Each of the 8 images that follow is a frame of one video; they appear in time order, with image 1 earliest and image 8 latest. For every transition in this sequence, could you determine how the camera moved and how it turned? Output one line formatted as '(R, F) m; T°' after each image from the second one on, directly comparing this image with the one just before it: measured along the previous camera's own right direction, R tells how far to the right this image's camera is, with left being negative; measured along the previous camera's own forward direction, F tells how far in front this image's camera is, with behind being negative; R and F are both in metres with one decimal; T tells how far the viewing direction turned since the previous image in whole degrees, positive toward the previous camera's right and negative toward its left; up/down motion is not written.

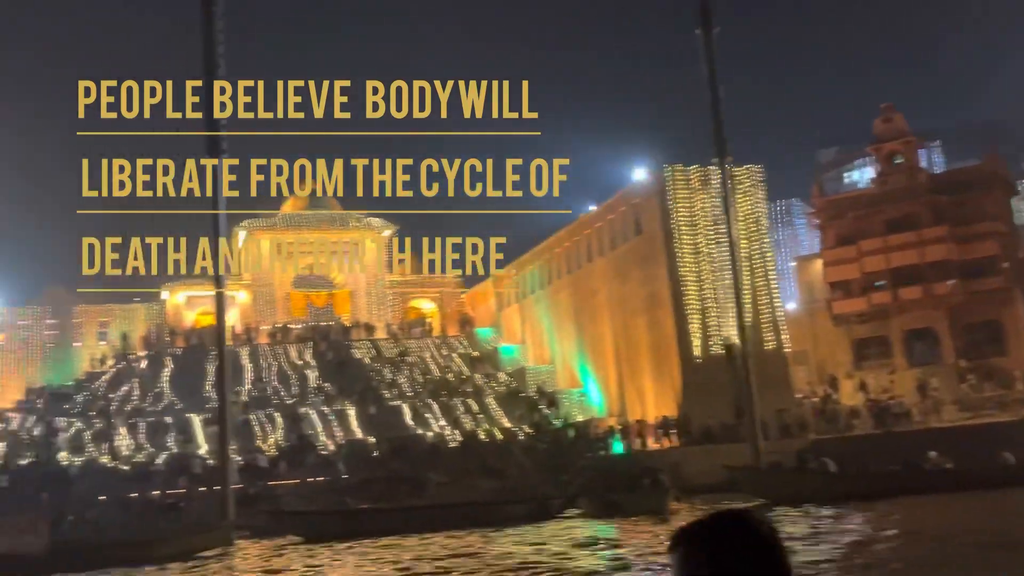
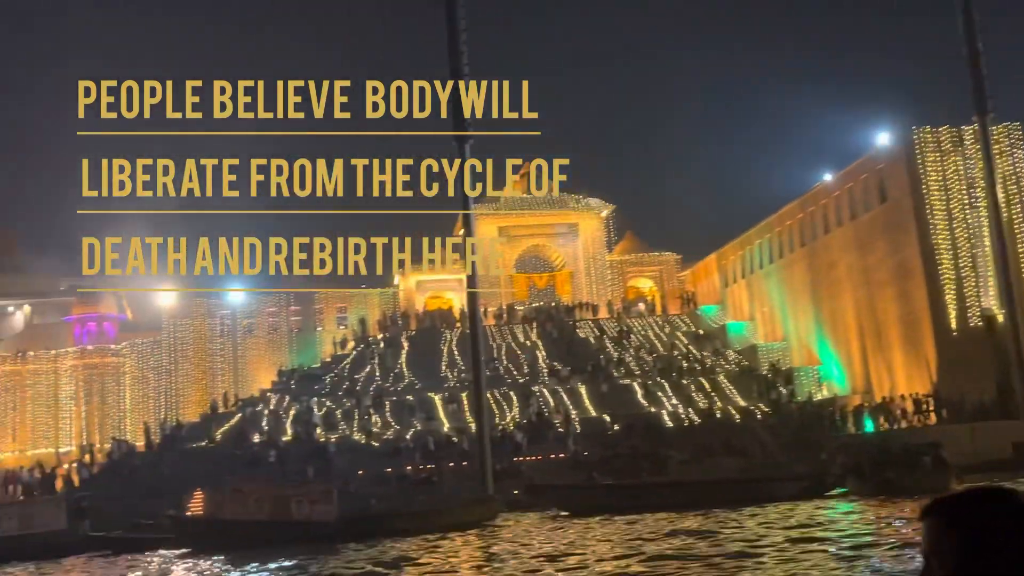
(-0.7, 0.0) m; -11°
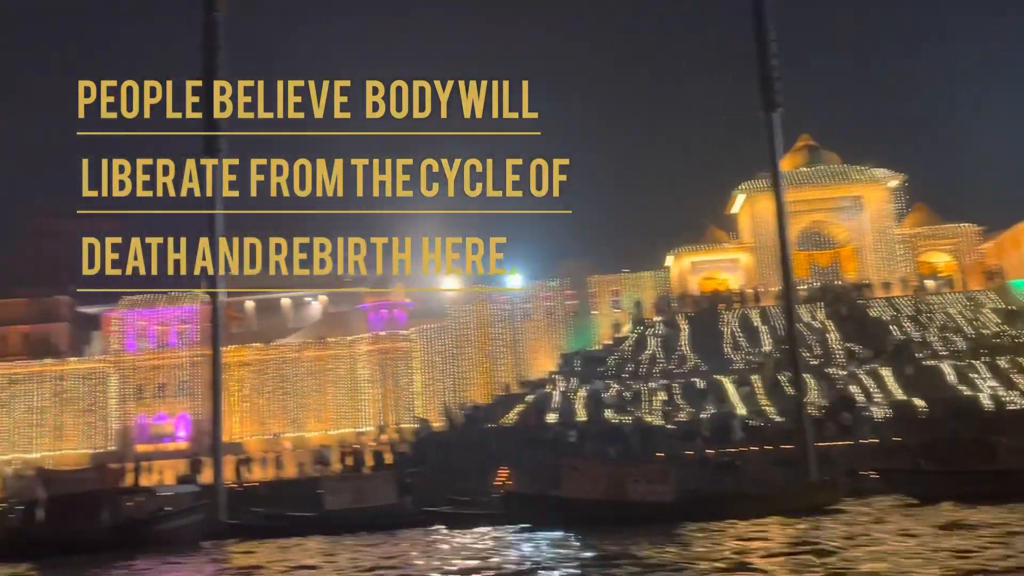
(-0.9, +0.1) m; -14°
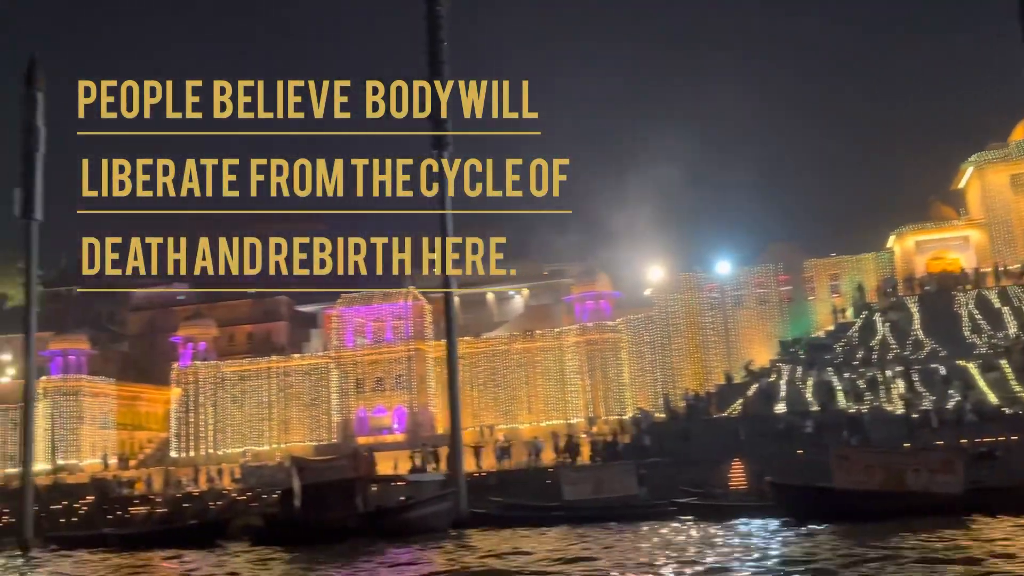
(-0.7, +0.2) m; -10°
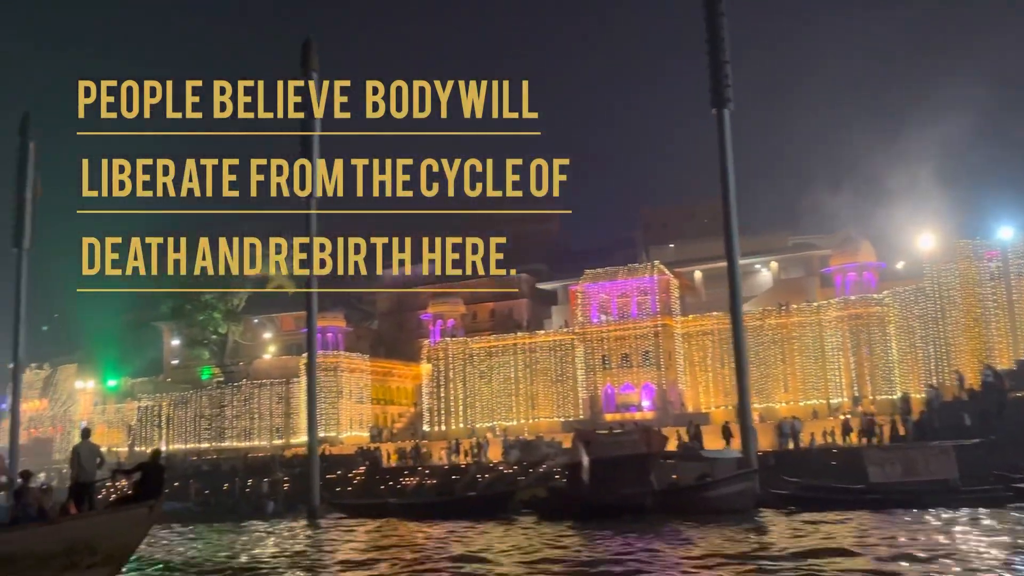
(-1.0, +0.5) m; -12°
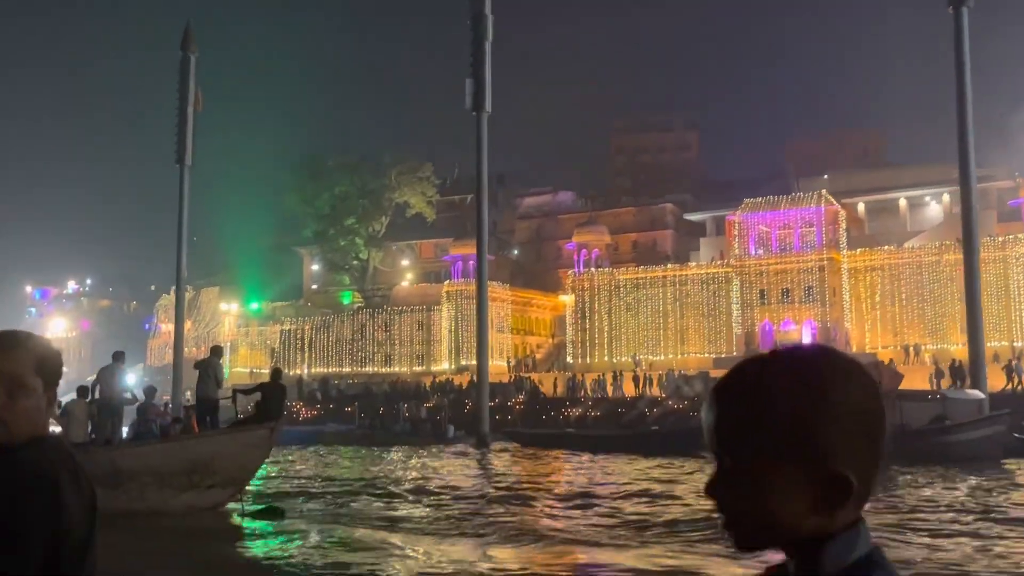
(-1.1, +1.0) m; -6°
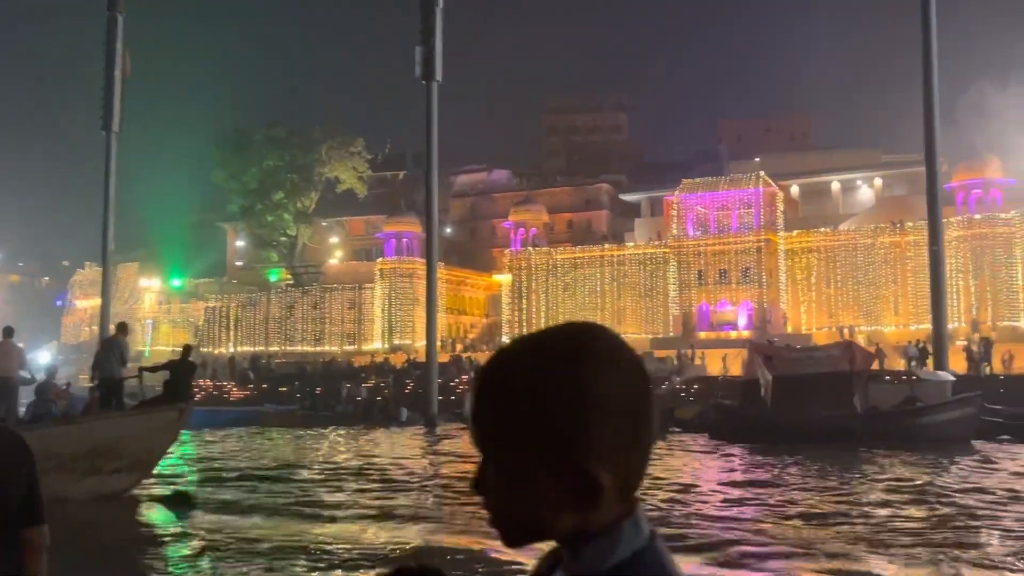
(-0.5, +0.5) m; +4°
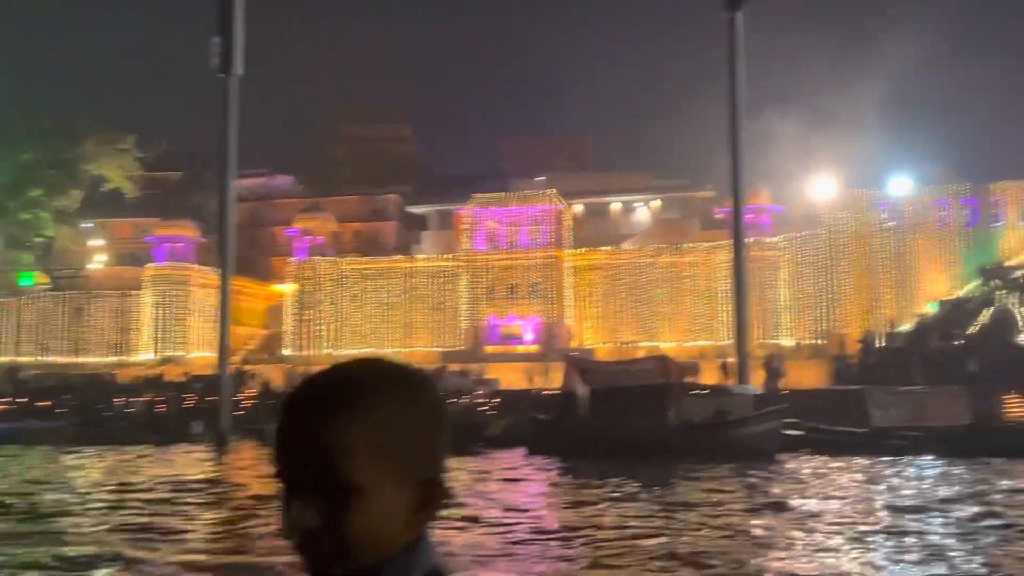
(-0.5, +0.5) m; +13°
